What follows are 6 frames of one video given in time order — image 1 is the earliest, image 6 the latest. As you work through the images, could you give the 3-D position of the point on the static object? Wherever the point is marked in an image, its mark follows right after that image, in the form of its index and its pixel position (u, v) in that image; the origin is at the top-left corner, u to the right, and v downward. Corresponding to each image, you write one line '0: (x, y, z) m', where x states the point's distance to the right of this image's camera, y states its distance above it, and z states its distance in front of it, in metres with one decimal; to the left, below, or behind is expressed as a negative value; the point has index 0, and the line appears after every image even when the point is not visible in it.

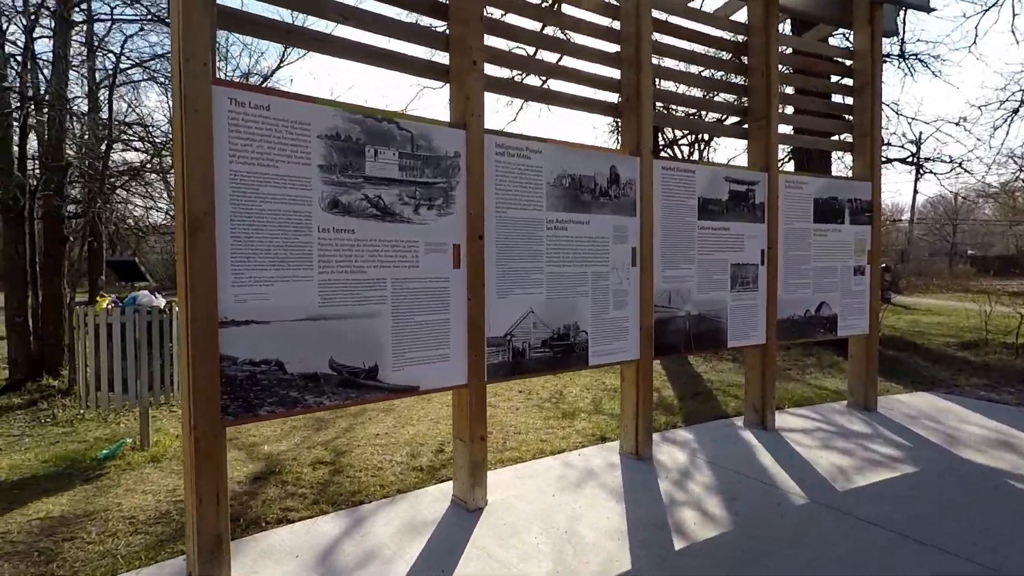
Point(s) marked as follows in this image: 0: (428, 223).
0: (-0.5, +0.4, +3.6) m
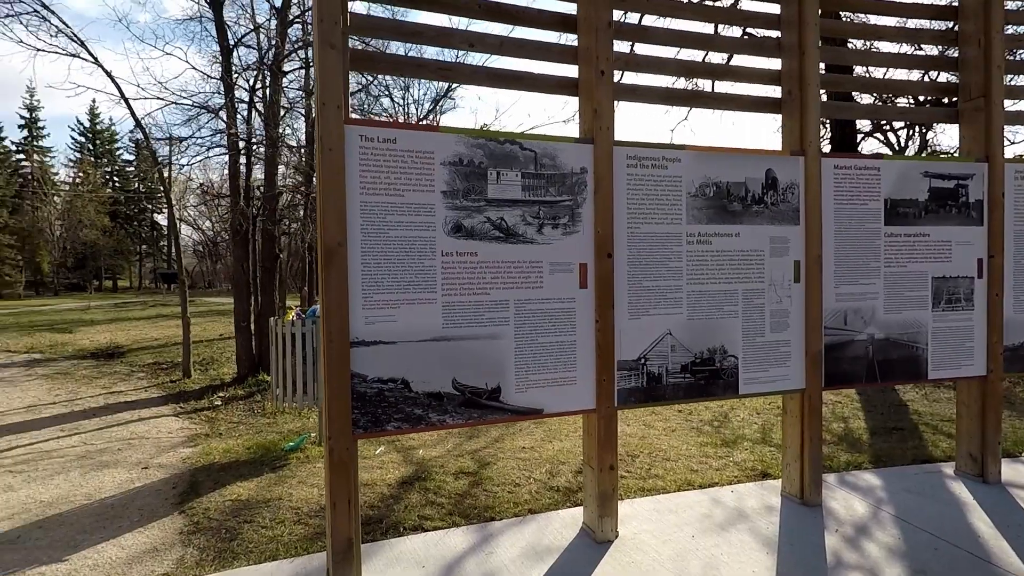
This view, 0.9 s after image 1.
0: (+0.2, +0.3, +3.6) m
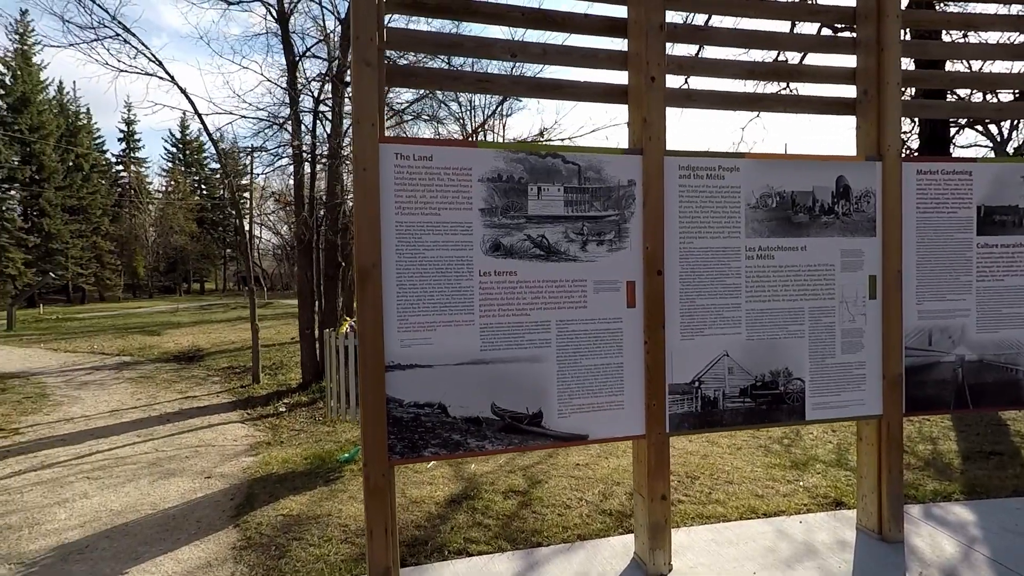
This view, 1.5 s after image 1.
0: (+0.5, +0.2, +3.4) m
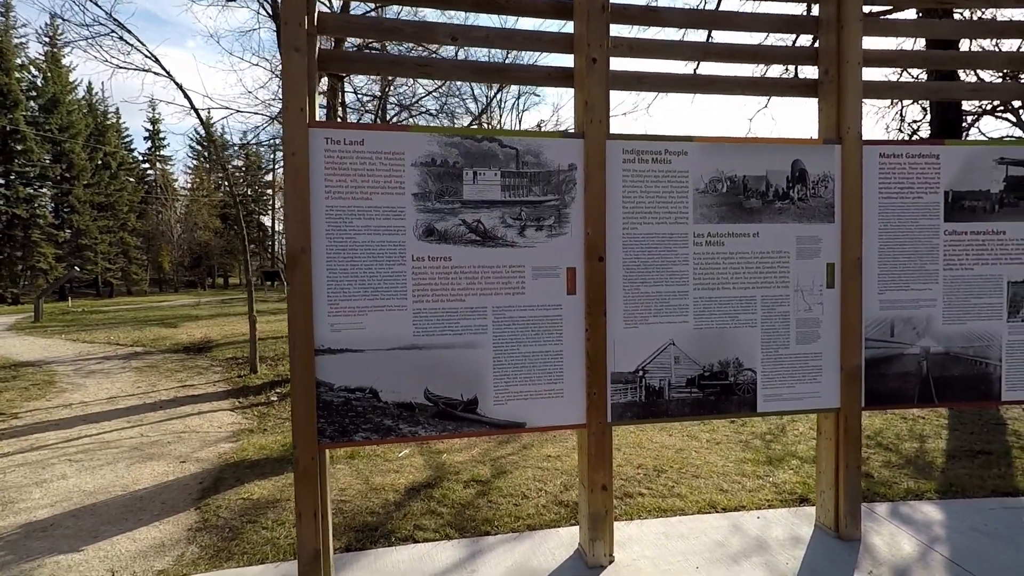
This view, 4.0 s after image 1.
0: (+0.1, +0.2, +3.3) m
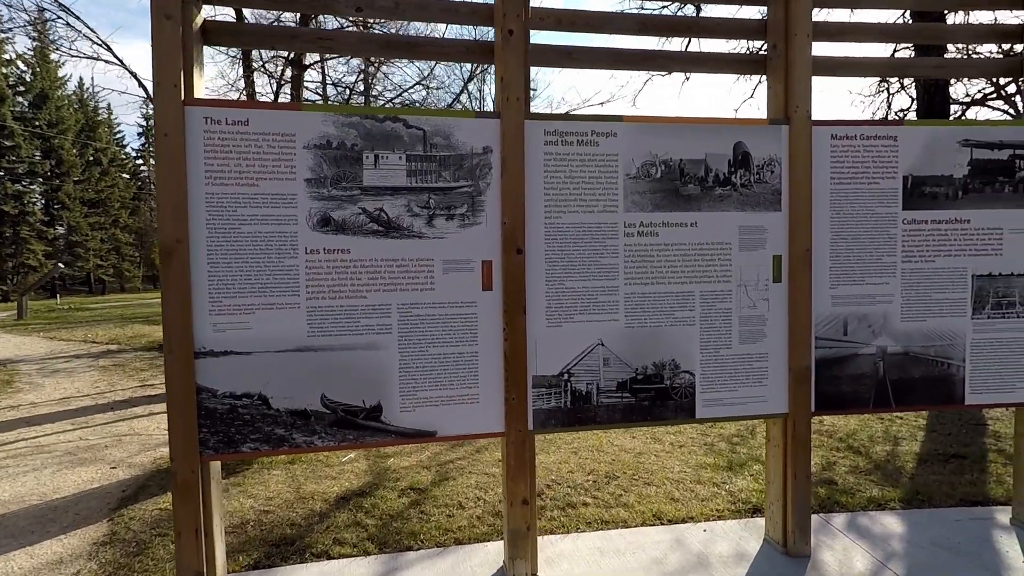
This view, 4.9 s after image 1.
0: (-0.3, +0.3, +3.0) m
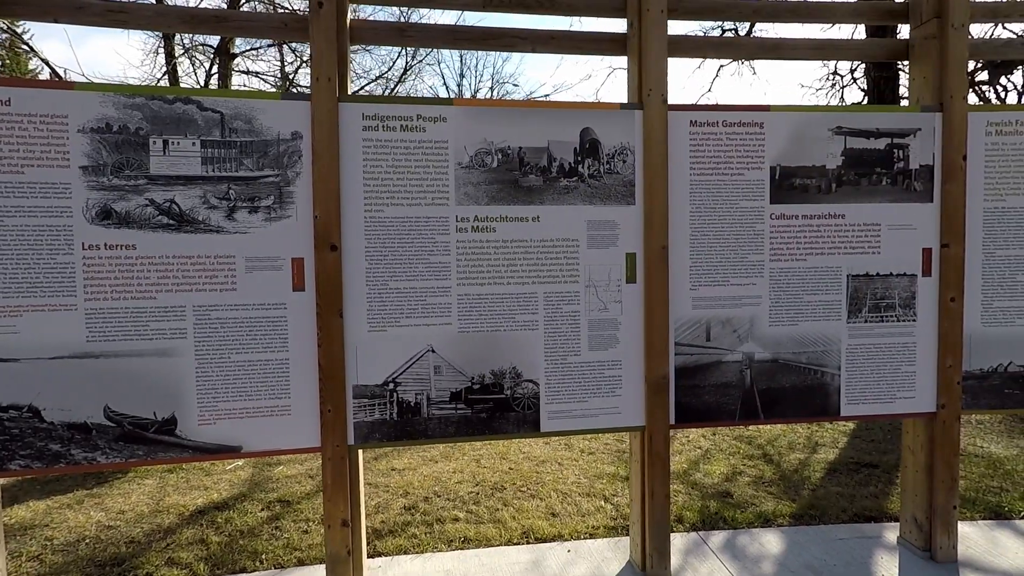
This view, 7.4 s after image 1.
0: (-1.2, +0.3, +2.7) m
